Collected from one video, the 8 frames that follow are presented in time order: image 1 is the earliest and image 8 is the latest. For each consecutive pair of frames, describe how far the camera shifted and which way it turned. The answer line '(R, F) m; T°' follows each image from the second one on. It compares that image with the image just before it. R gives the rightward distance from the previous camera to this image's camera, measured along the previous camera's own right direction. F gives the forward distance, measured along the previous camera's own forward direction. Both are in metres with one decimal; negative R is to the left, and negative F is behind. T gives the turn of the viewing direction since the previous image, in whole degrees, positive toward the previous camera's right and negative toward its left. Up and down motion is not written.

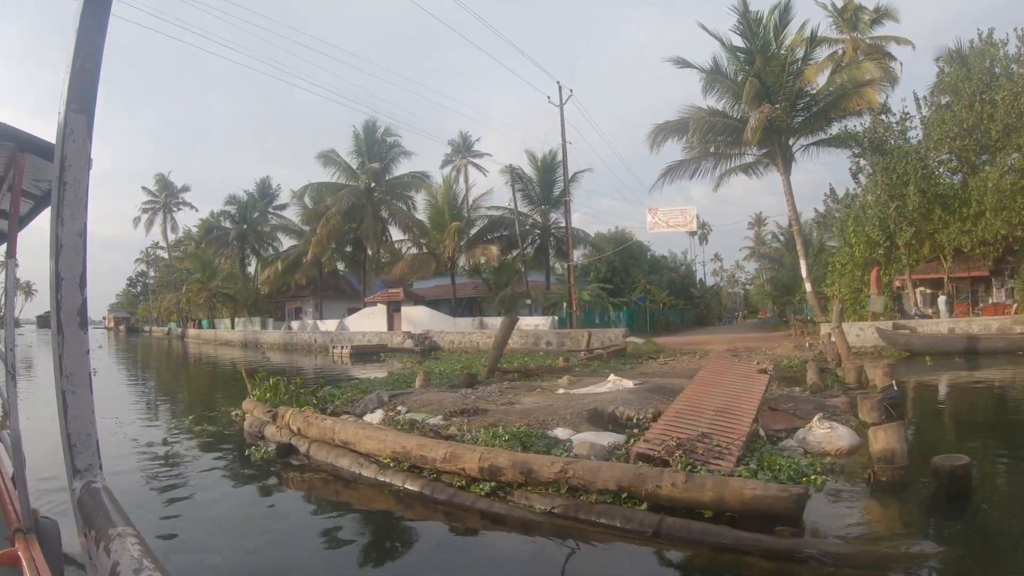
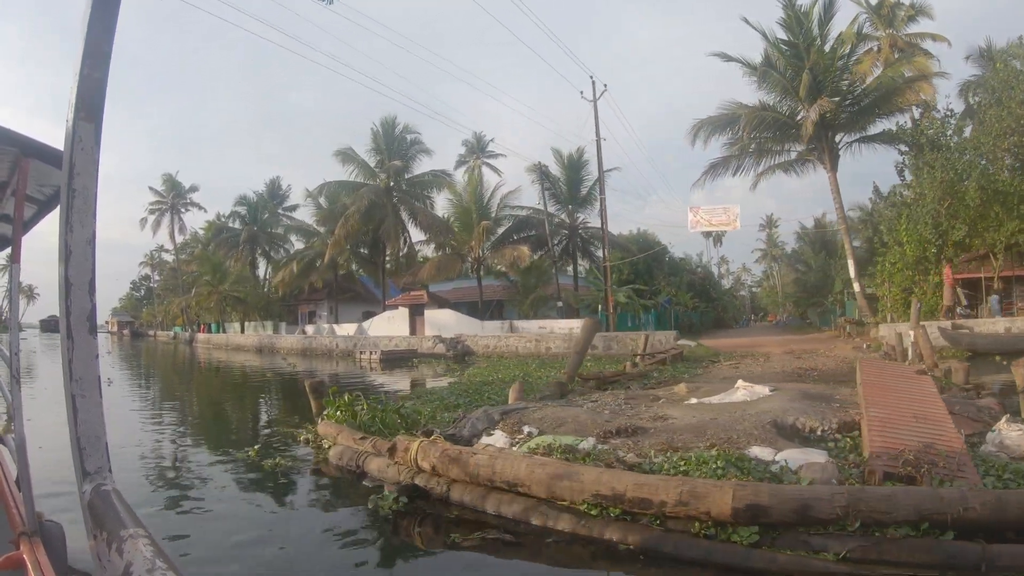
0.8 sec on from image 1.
(-1.3, +0.6) m; +2°
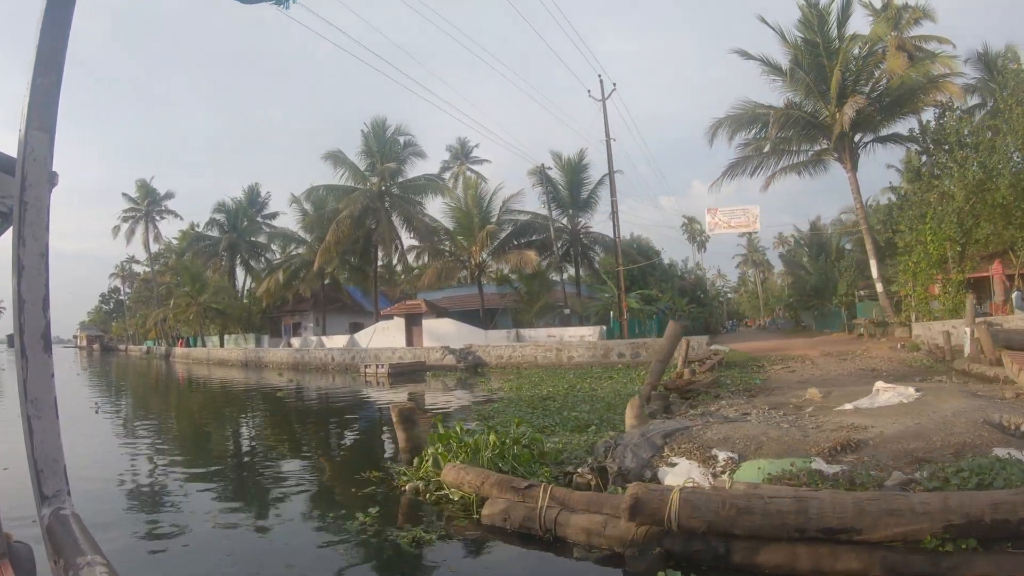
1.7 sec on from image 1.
(-1.5, +0.8) m; +4°
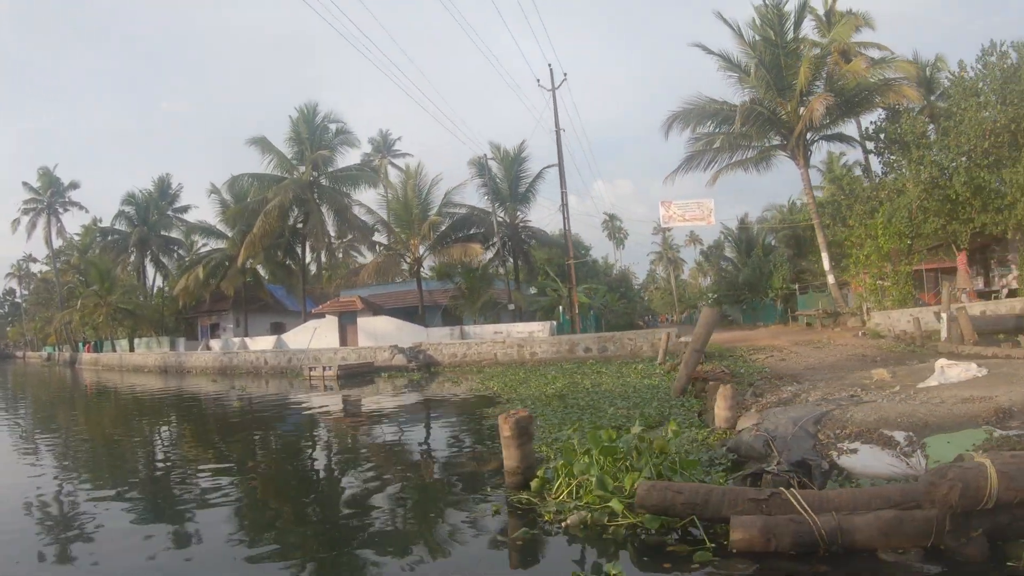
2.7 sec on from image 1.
(-1.5, +0.8) m; +7°
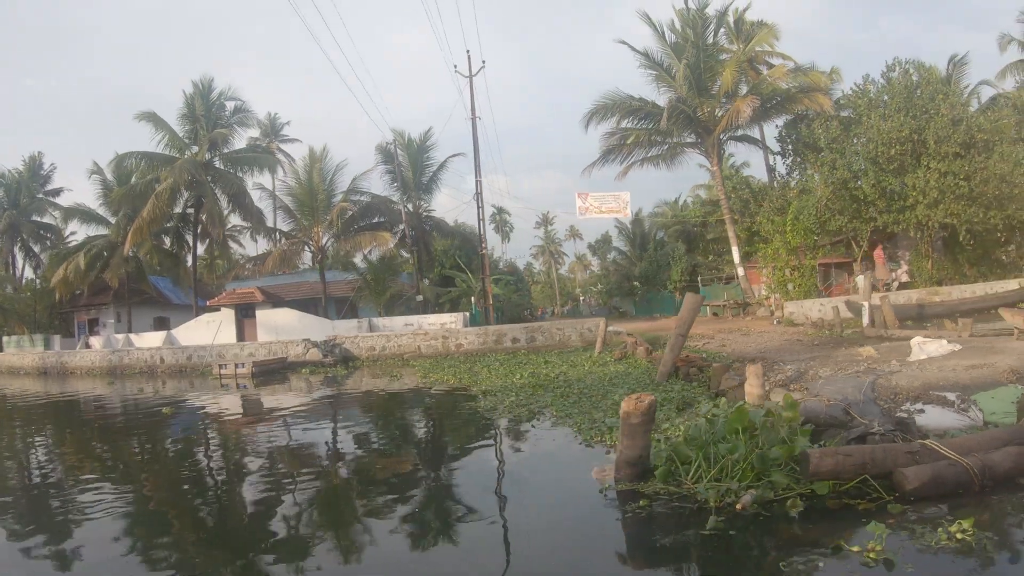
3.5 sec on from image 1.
(-1.3, +0.5) m; +8°
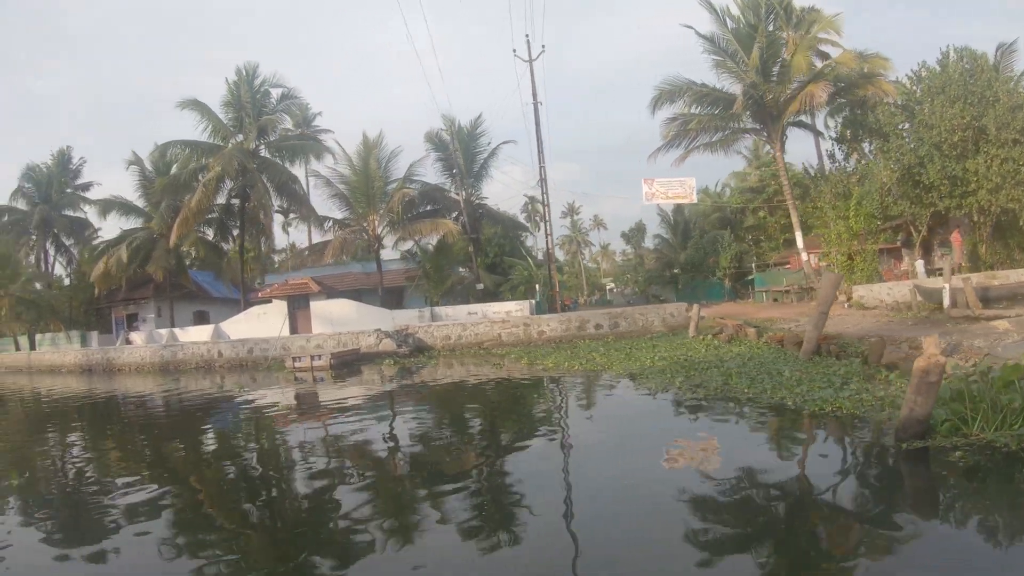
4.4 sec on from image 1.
(-1.5, +0.4) m; +2°
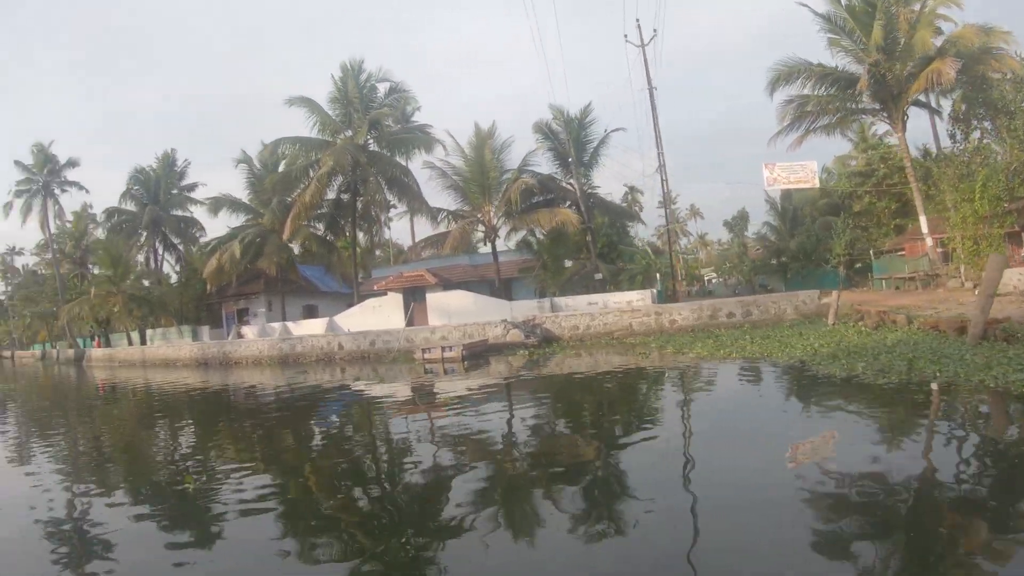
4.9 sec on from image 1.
(-0.9, +0.2) m; -3°
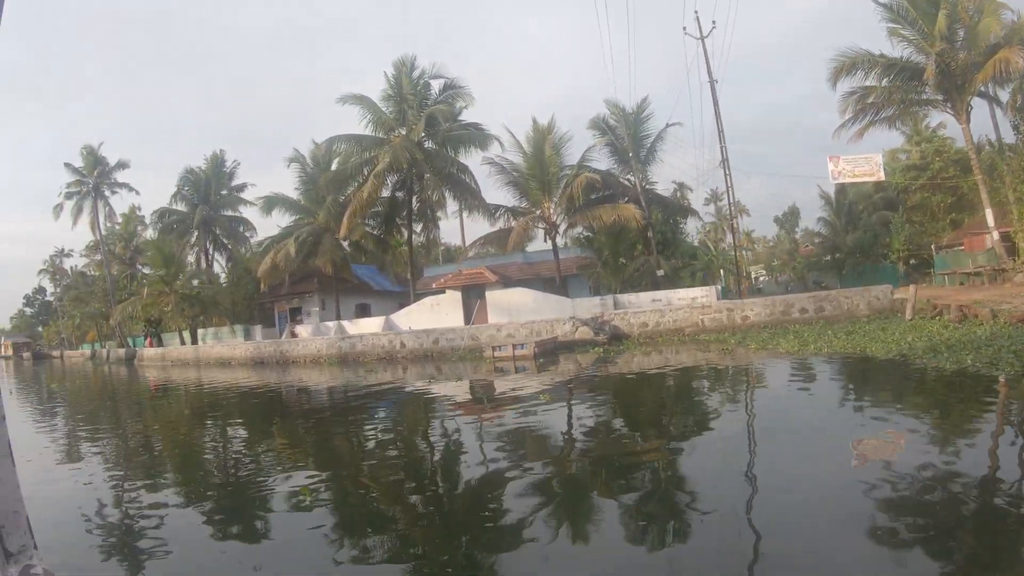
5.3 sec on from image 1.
(-0.6, +0.2) m; -1°
